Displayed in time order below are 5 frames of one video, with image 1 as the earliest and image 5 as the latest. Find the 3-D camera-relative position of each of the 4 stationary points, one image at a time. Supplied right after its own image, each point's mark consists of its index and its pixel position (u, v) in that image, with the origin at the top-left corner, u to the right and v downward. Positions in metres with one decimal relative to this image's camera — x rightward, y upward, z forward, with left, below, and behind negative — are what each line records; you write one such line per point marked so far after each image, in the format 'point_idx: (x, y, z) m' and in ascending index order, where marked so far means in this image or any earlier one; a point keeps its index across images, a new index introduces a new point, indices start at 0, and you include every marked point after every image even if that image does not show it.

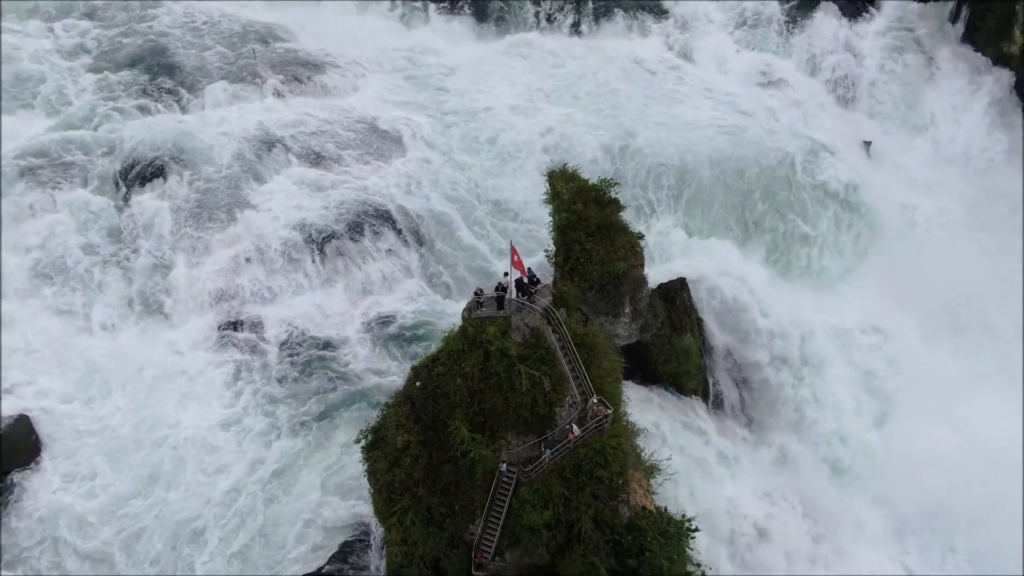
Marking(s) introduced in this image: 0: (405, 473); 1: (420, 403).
0: (-2.3, -3.9, +14.4) m
1: (-2.0, -2.5, +14.9) m
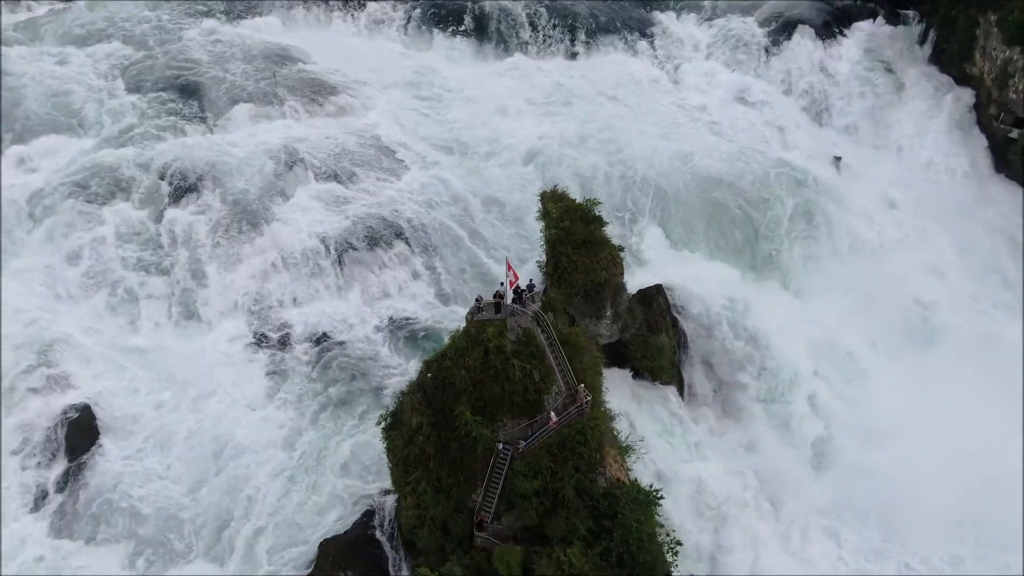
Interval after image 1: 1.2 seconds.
0: (-2.4, -4.1, +17.3) m
1: (-2.1, -2.7, +17.8) m
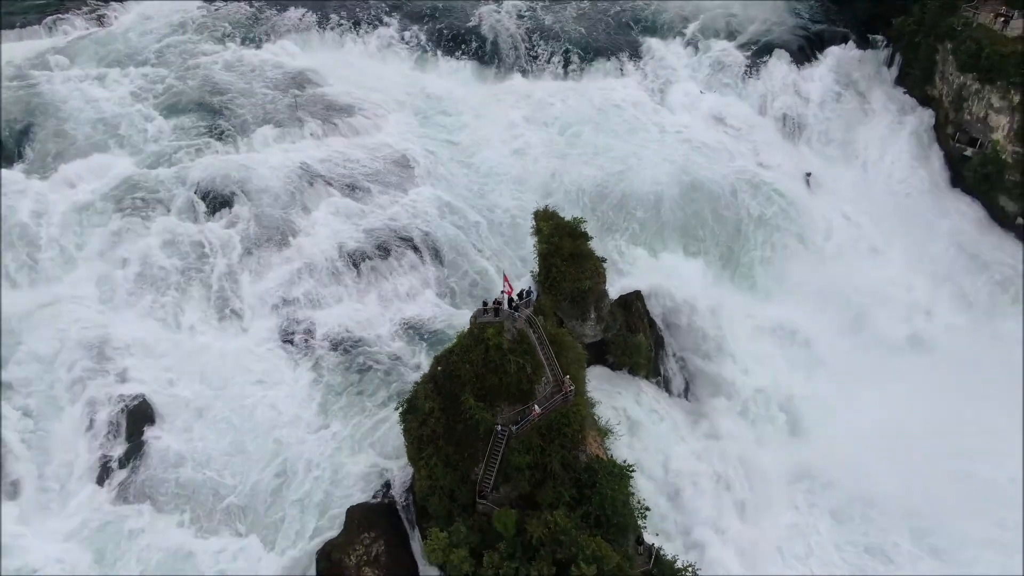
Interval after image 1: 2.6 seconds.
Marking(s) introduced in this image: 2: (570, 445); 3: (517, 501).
0: (-2.5, -4.3, +20.5) m
1: (-2.3, -3.0, +21.0) m
2: (+1.7, -4.7, +19.8) m
3: (+0.1, -6.3, +19.6) m
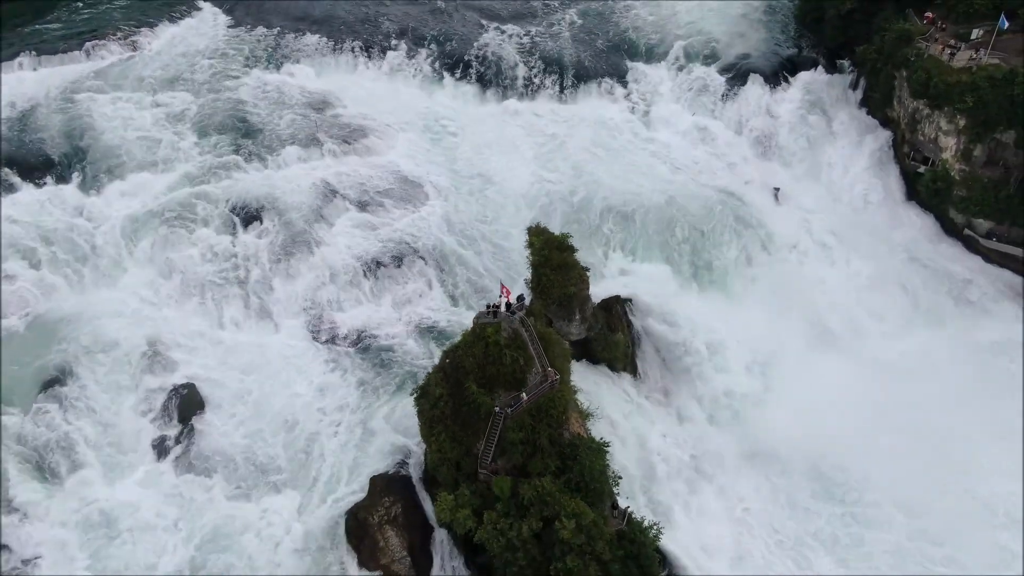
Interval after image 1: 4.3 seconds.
0: (-2.7, -4.5, +24.5) m
1: (-2.4, -3.2, +25.0) m
2: (+1.6, -4.9, +23.8) m
3: (0.0, -6.5, +23.6) m
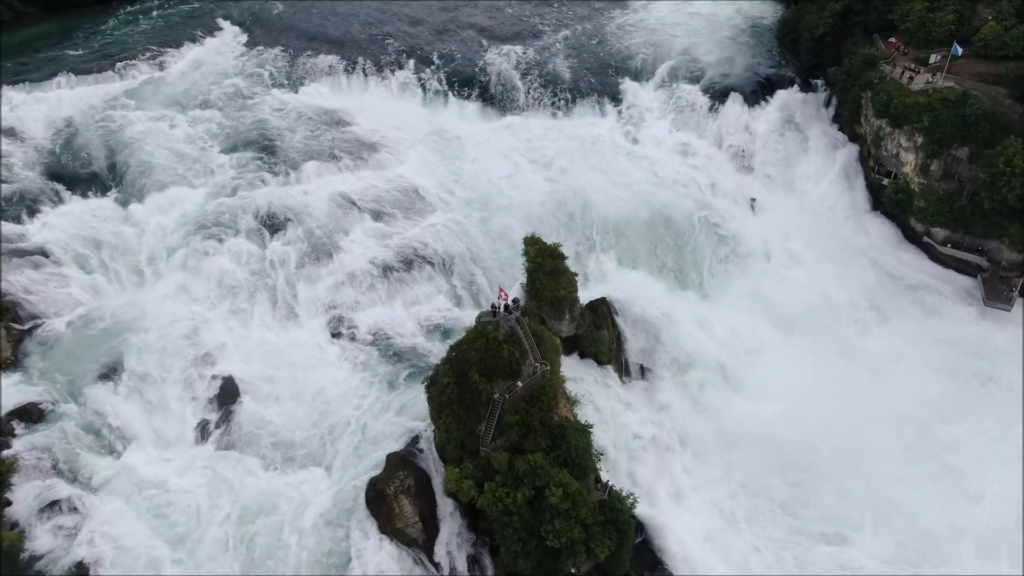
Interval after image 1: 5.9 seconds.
0: (-2.8, -4.7, +28.4) m
1: (-2.5, -3.3, +28.8) m
2: (+1.5, -5.1, +27.7) m
3: (-0.2, -6.6, +27.4) m
